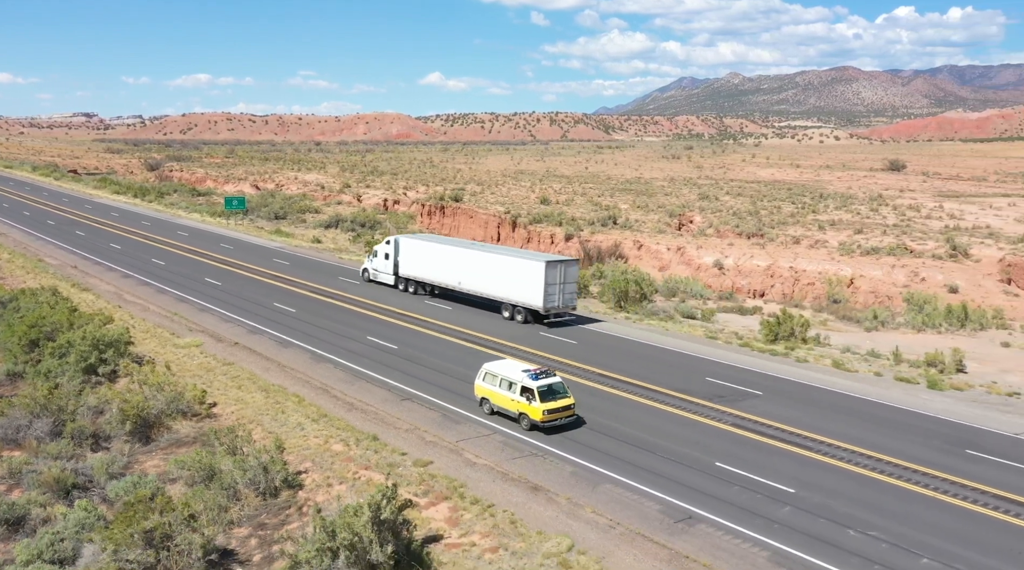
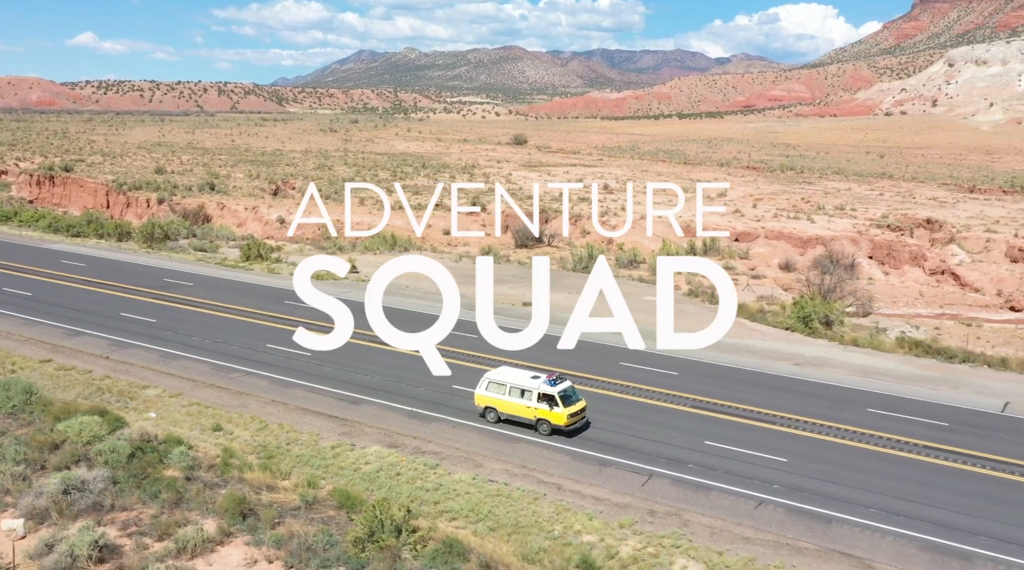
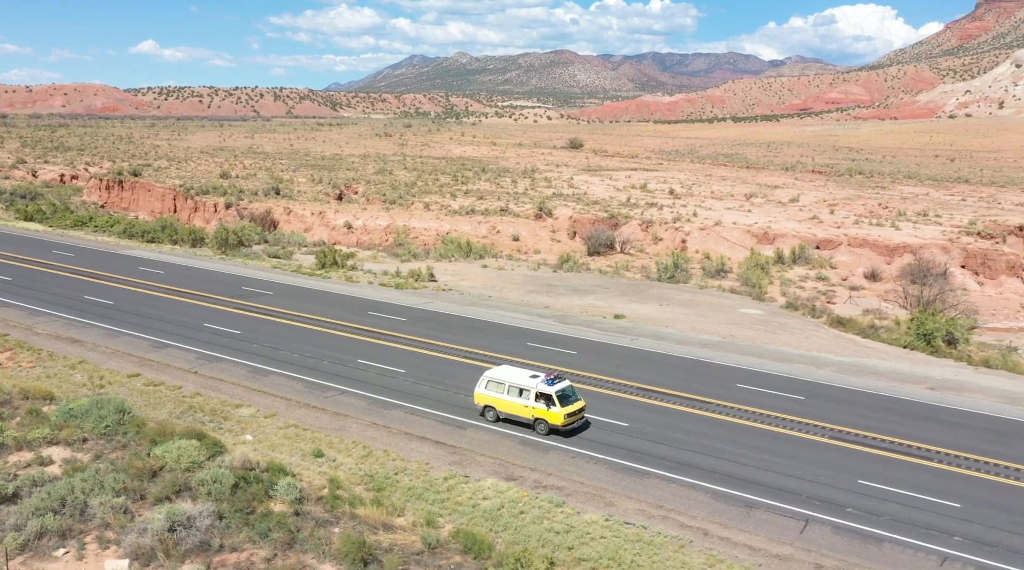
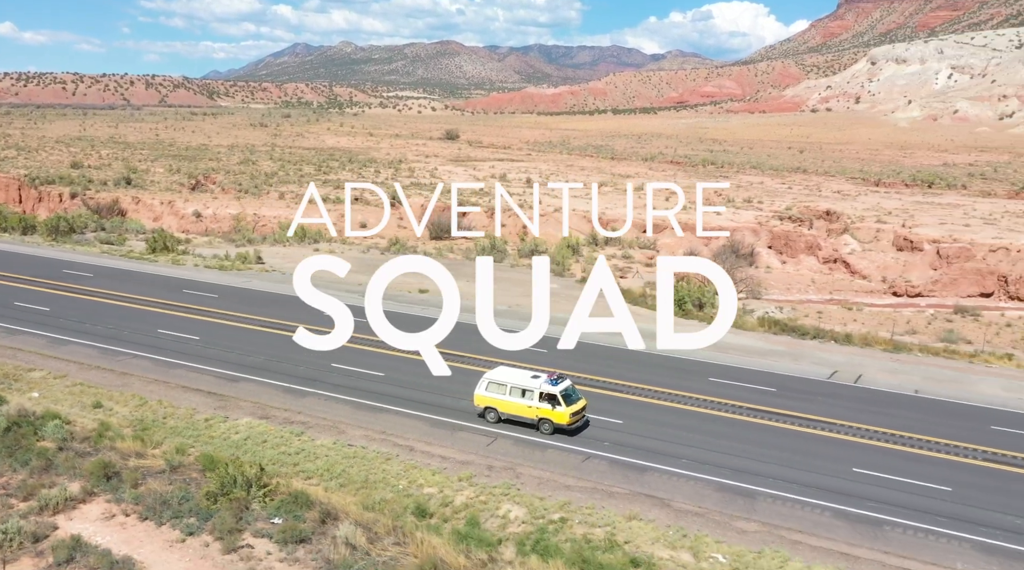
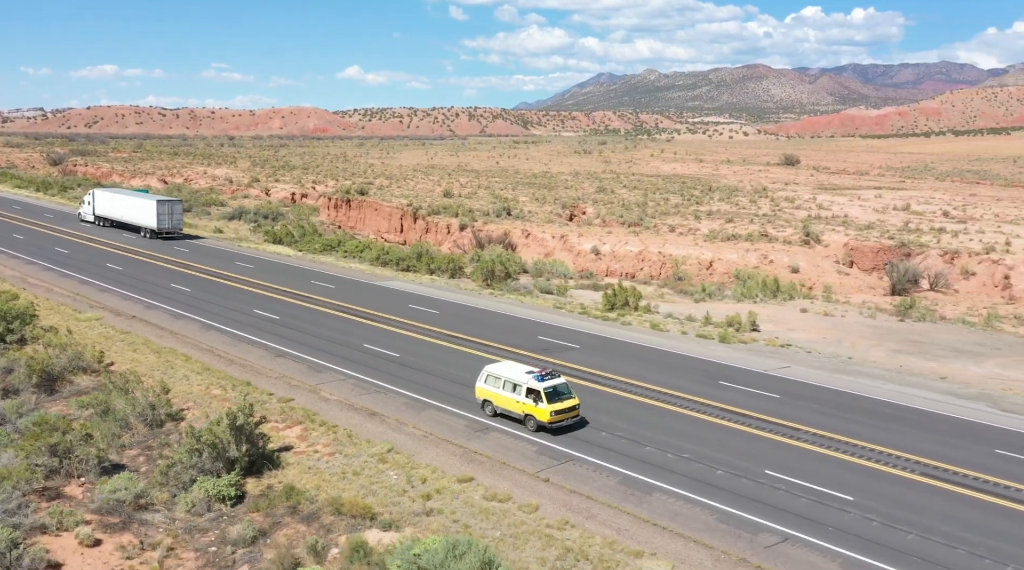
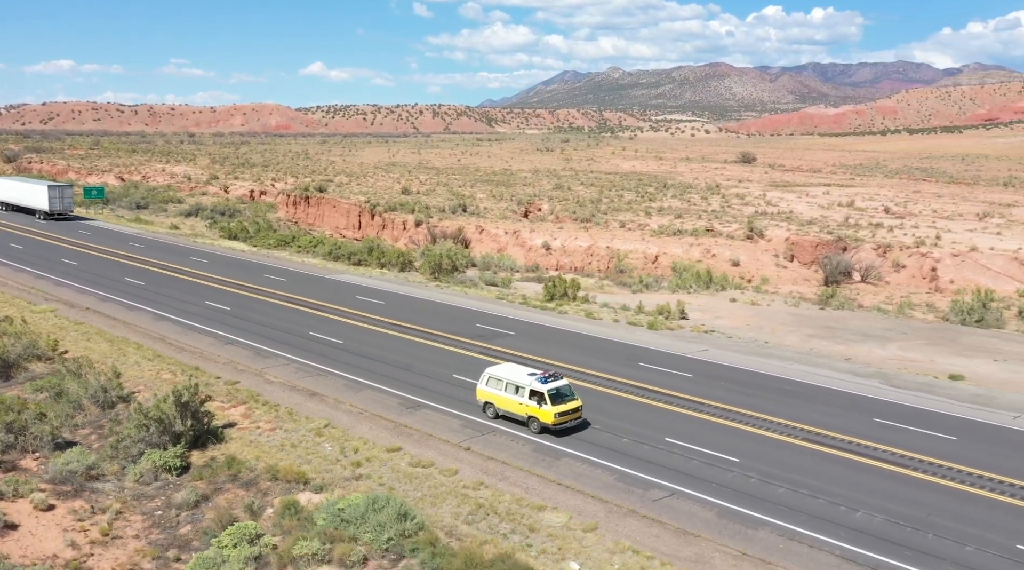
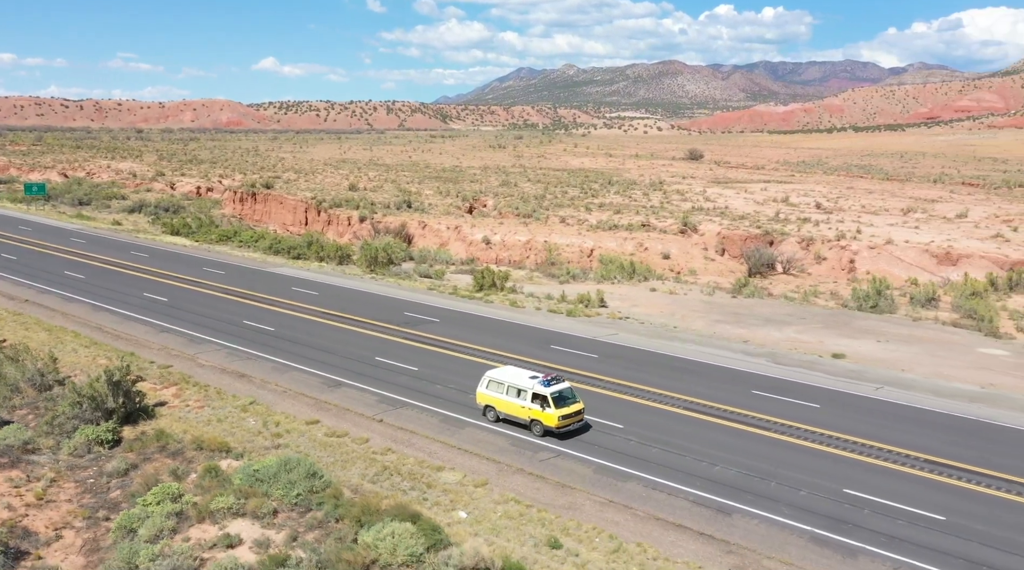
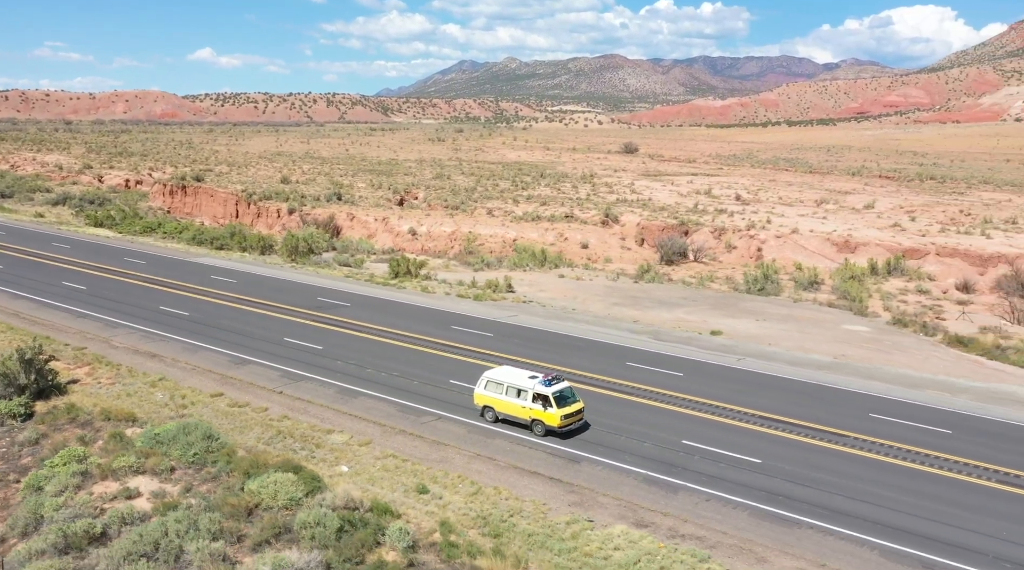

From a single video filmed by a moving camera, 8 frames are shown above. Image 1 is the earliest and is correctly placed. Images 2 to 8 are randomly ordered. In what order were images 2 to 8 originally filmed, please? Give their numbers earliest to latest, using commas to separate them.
5, 6, 7, 8, 3, 2, 4
